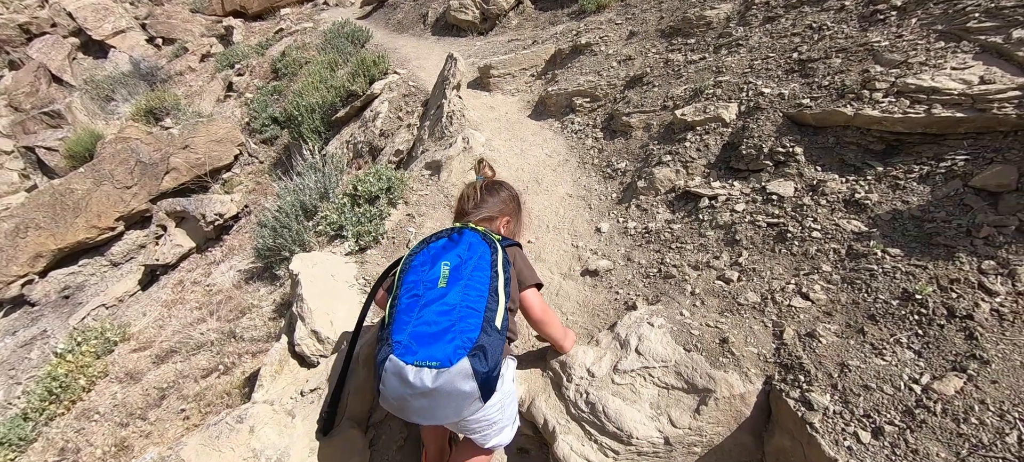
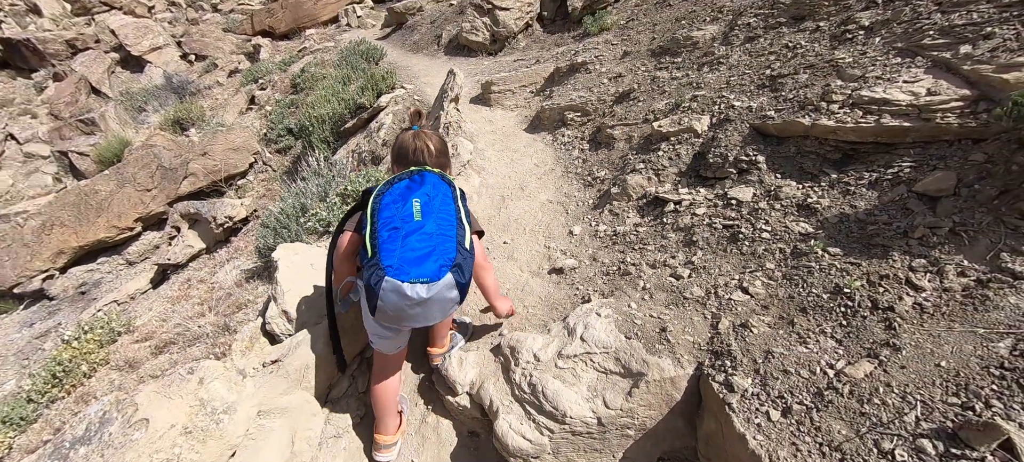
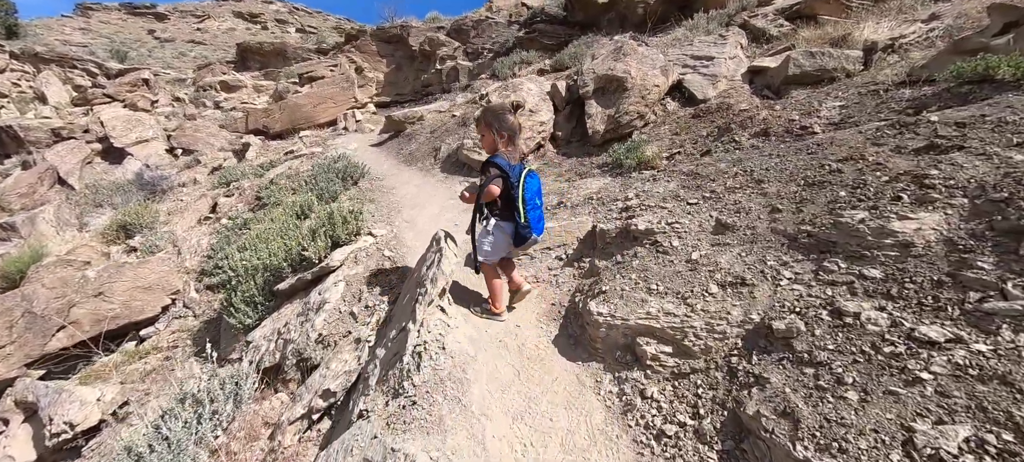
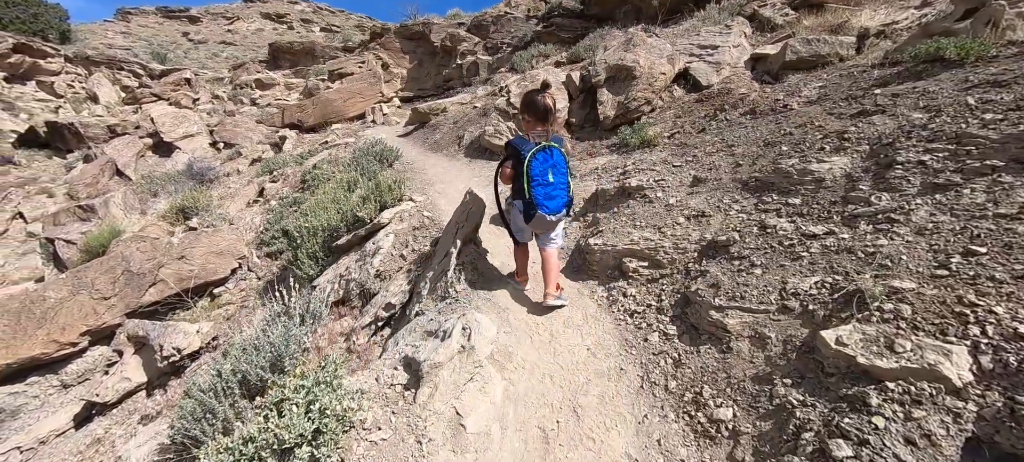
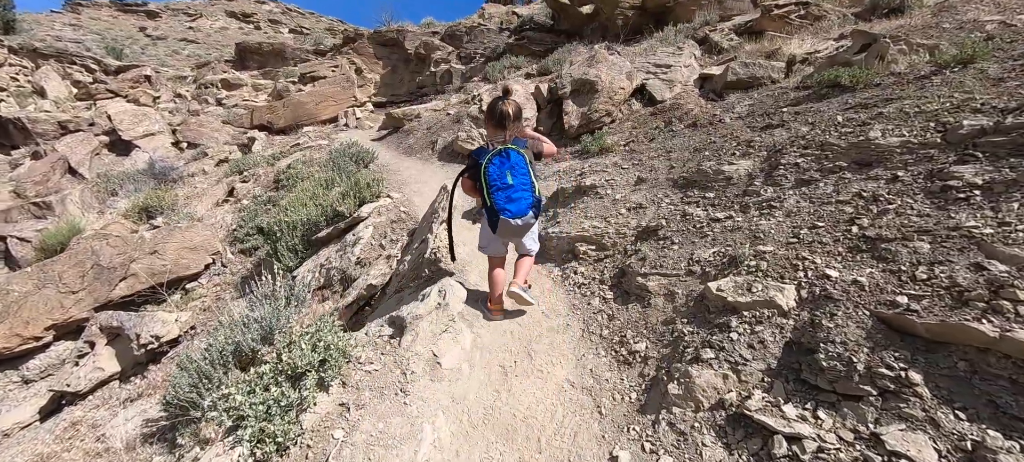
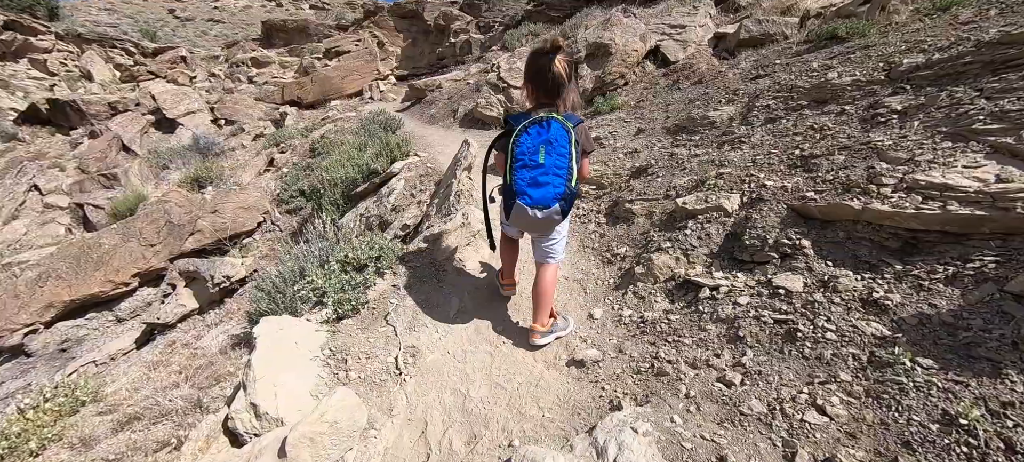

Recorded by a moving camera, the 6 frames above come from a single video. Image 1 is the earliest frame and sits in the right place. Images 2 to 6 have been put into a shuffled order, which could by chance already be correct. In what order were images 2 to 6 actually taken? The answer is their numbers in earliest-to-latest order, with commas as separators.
2, 6, 5, 4, 3
